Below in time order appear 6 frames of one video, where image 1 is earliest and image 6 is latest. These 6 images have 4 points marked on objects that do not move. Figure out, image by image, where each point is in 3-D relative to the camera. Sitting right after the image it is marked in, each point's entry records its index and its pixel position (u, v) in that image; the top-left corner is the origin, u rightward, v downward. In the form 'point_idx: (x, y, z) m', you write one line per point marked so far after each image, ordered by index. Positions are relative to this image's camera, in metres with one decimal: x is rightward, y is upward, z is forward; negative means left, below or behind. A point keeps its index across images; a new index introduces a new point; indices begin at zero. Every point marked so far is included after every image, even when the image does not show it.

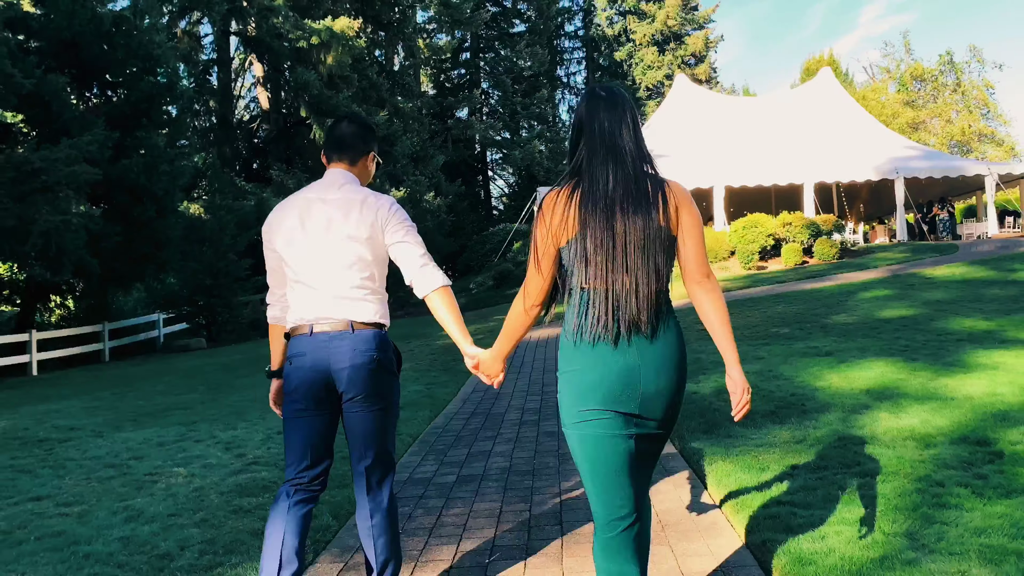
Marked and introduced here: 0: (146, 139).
0: (-6.3, +2.6, +14.8) m
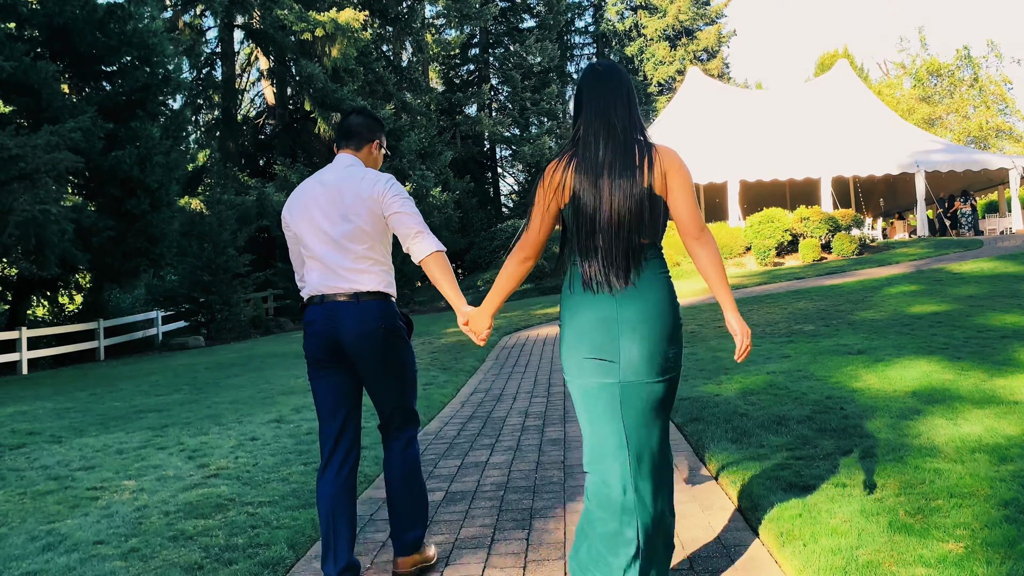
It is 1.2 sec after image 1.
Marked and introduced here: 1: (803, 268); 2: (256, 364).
0: (-6.2, +2.7, +14.2) m
1: (+6.7, +0.5, +19.2) m
2: (-3.7, -1.1, +12.1) m
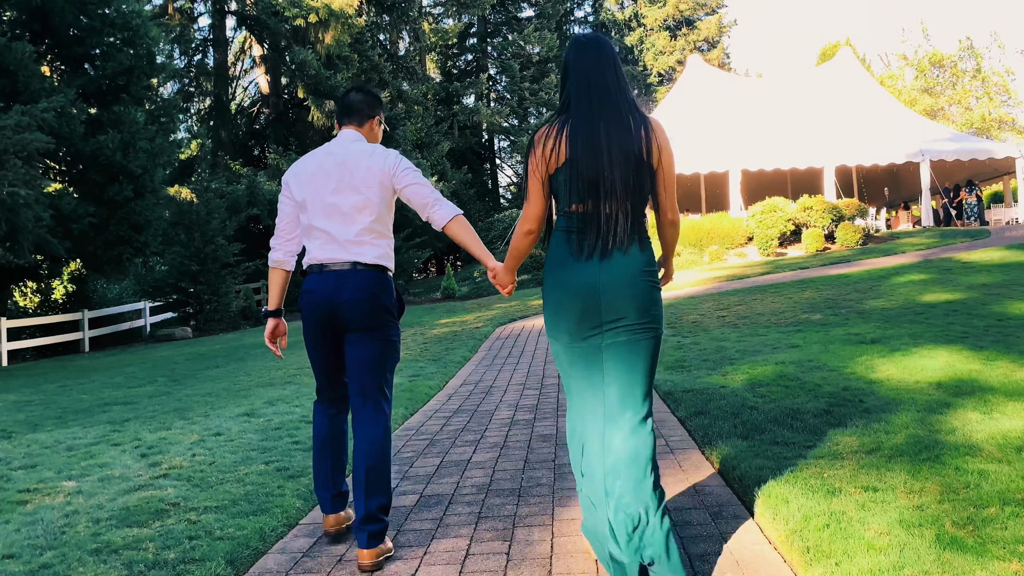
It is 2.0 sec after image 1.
0: (-6.3, +2.8, +13.7) m
1: (+6.6, +0.7, +18.8) m
2: (-3.8, -0.9, +11.6) m
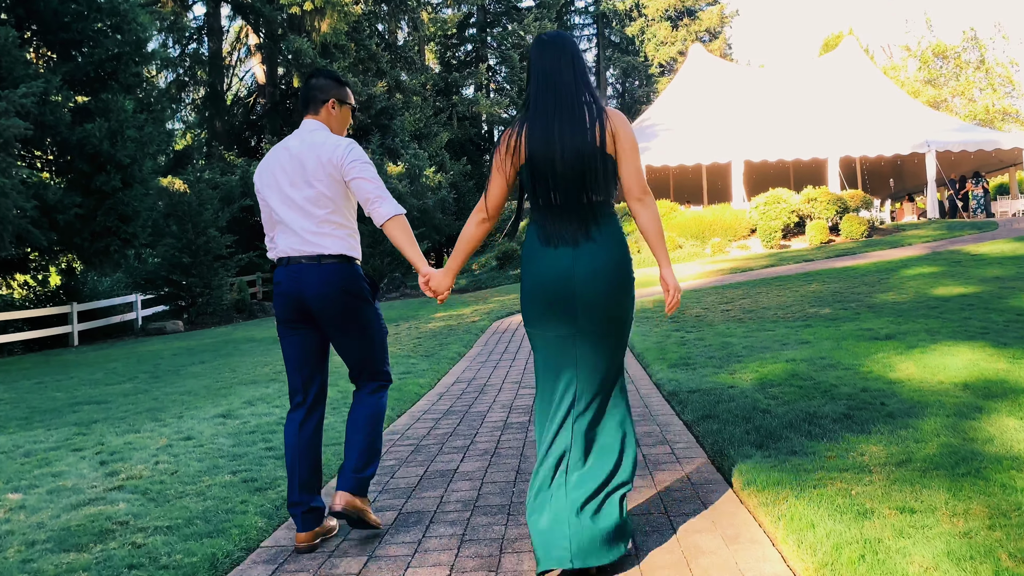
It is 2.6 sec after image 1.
0: (-6.3, +3.0, +13.3) m
1: (+6.6, +0.8, +18.4) m
2: (-3.8, -0.8, +11.2) m
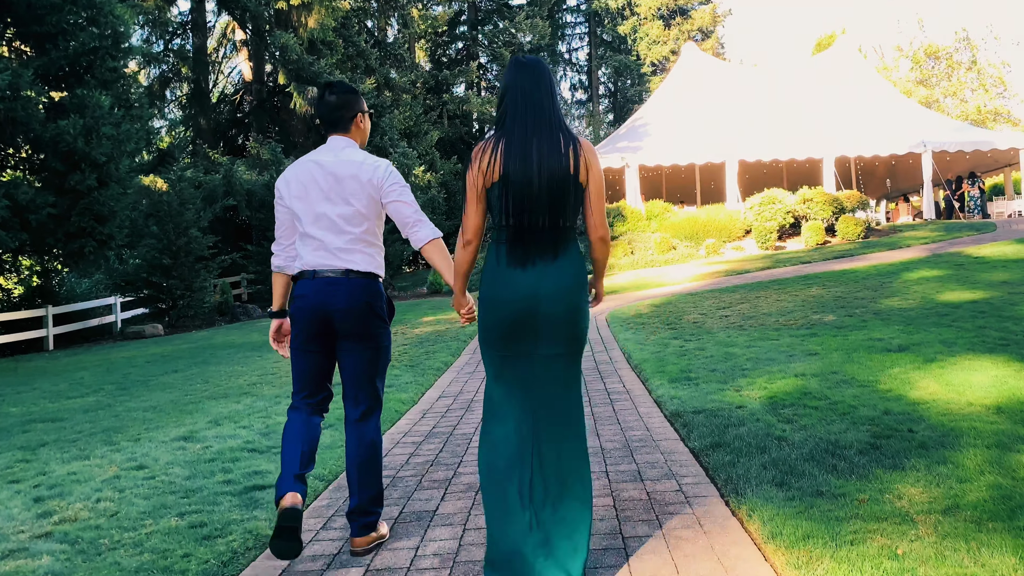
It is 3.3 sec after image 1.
0: (-6.5, +2.9, +12.8) m
1: (+6.4, +0.8, +18.0) m
2: (-4.0, -0.9, +10.7) m
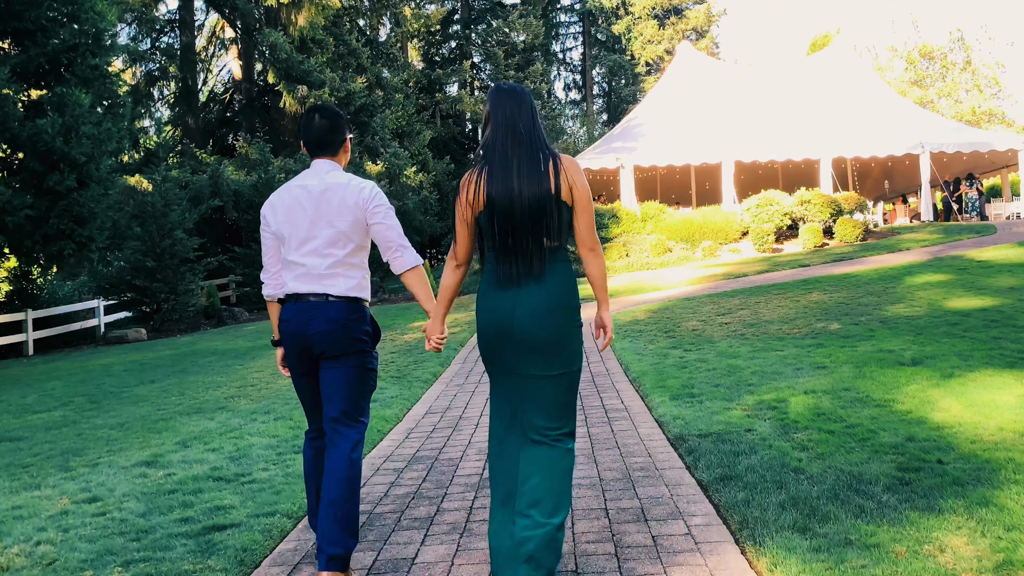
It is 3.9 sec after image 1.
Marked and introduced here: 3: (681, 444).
0: (-6.6, +2.8, +12.3) m
1: (+6.2, +0.7, +17.6) m
2: (-4.0, -1.0, +10.3) m
3: (+0.9, -0.8, +4.4) m
